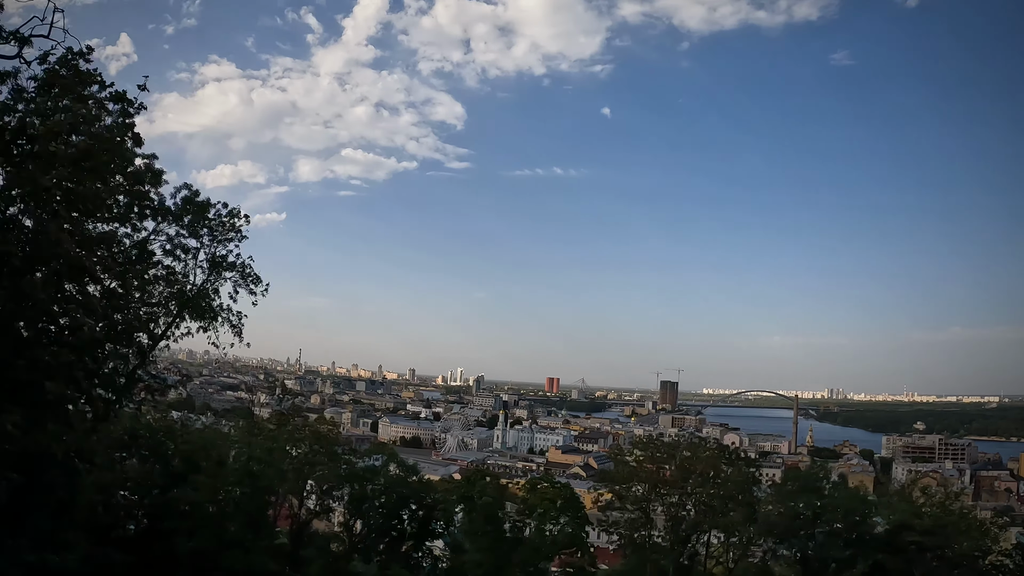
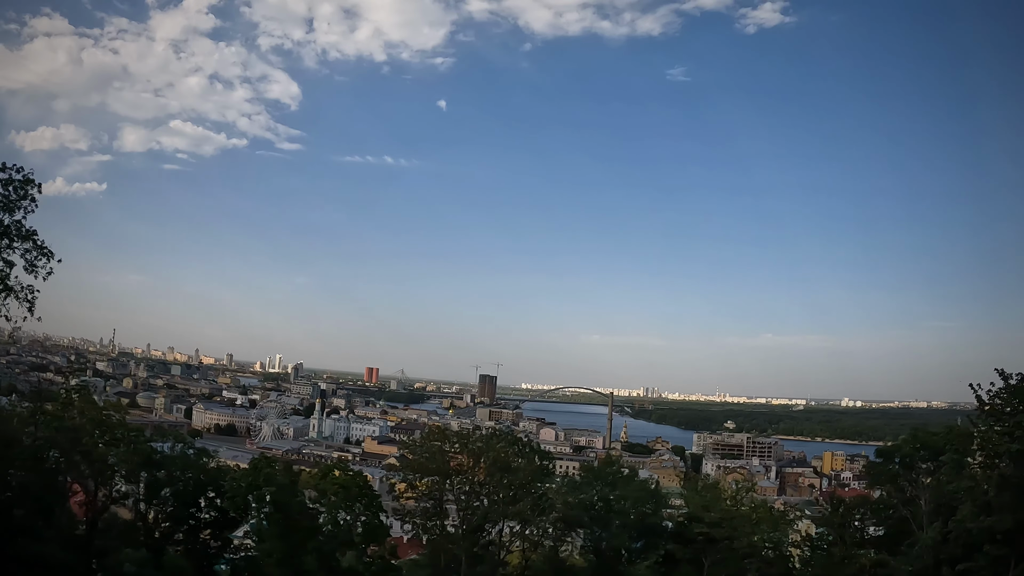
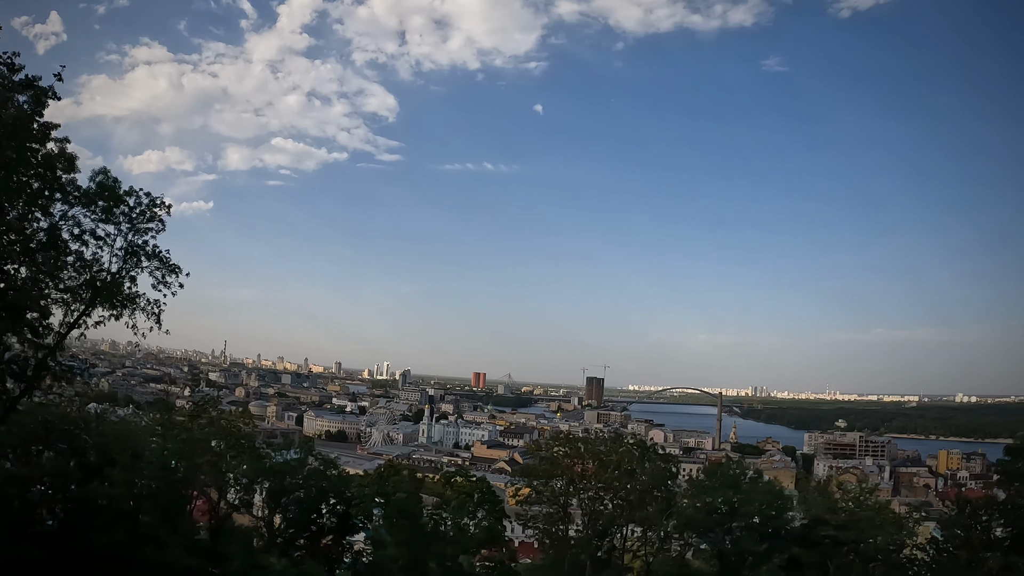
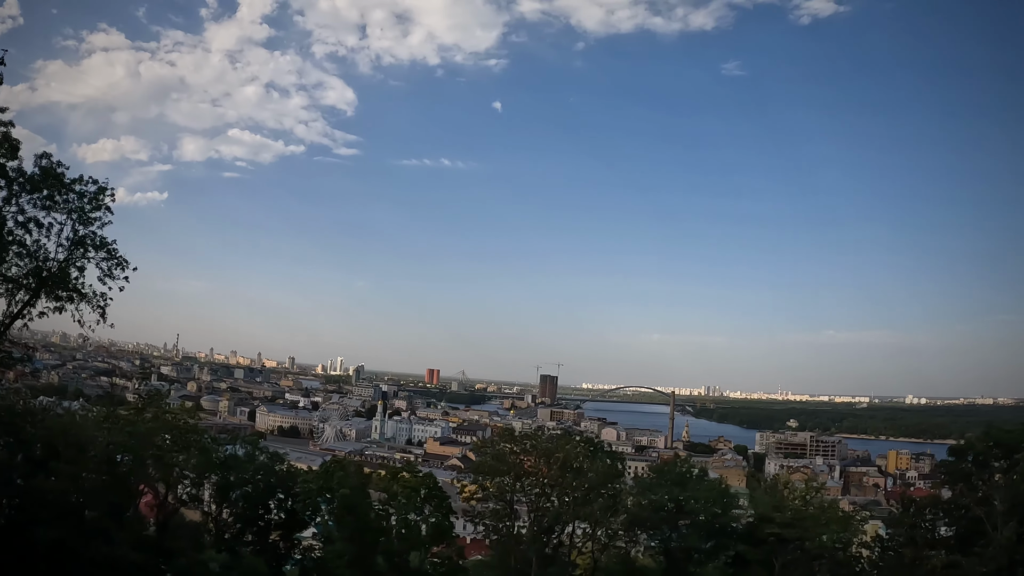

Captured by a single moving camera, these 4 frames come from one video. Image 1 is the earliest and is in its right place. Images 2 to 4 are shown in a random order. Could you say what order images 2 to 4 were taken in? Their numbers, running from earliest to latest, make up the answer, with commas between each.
3, 4, 2
